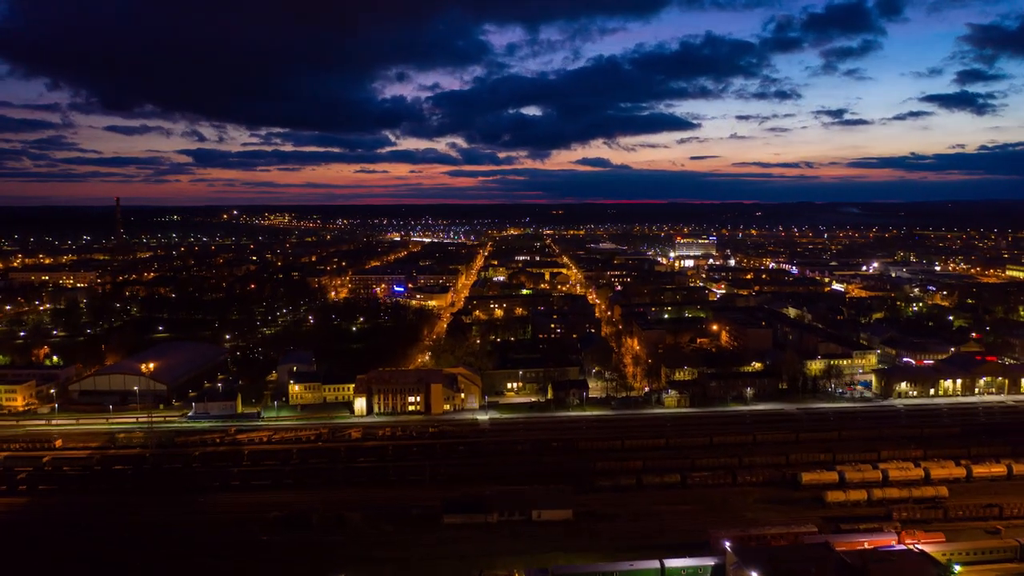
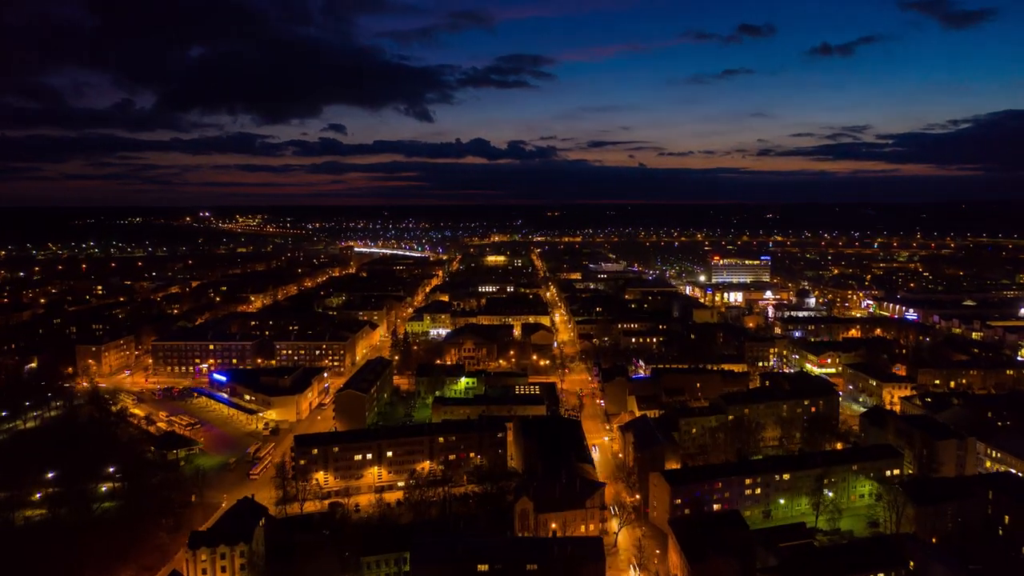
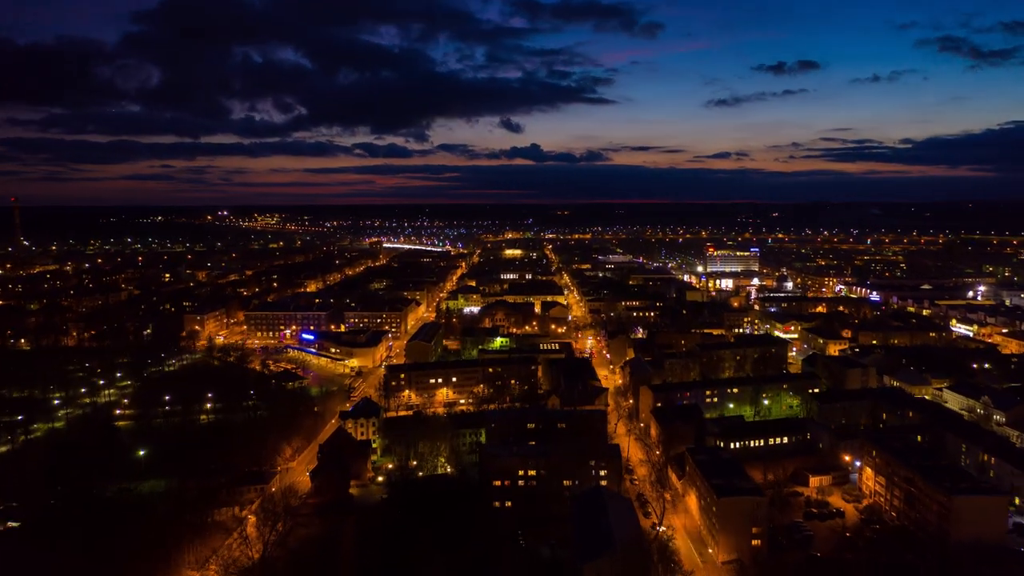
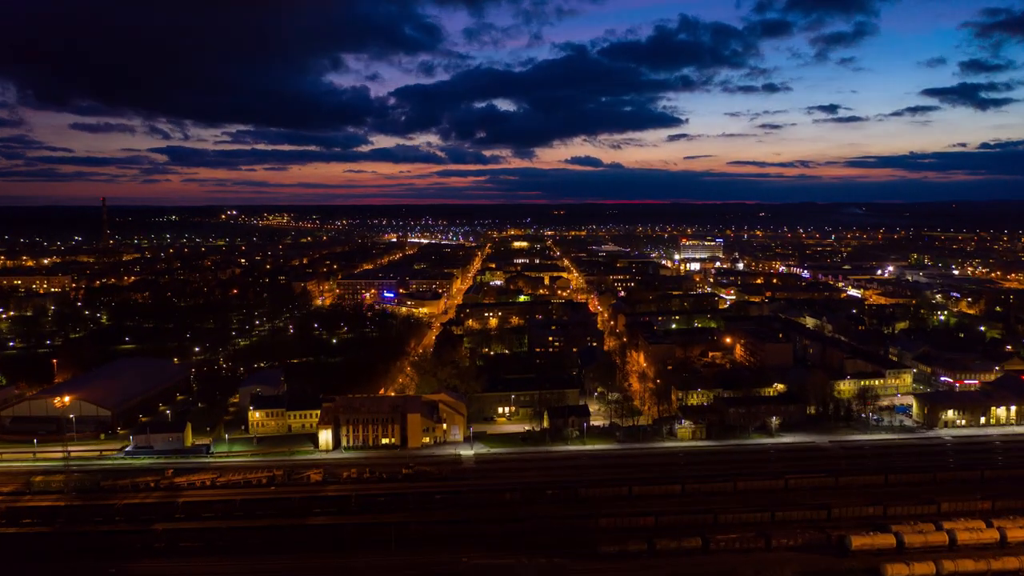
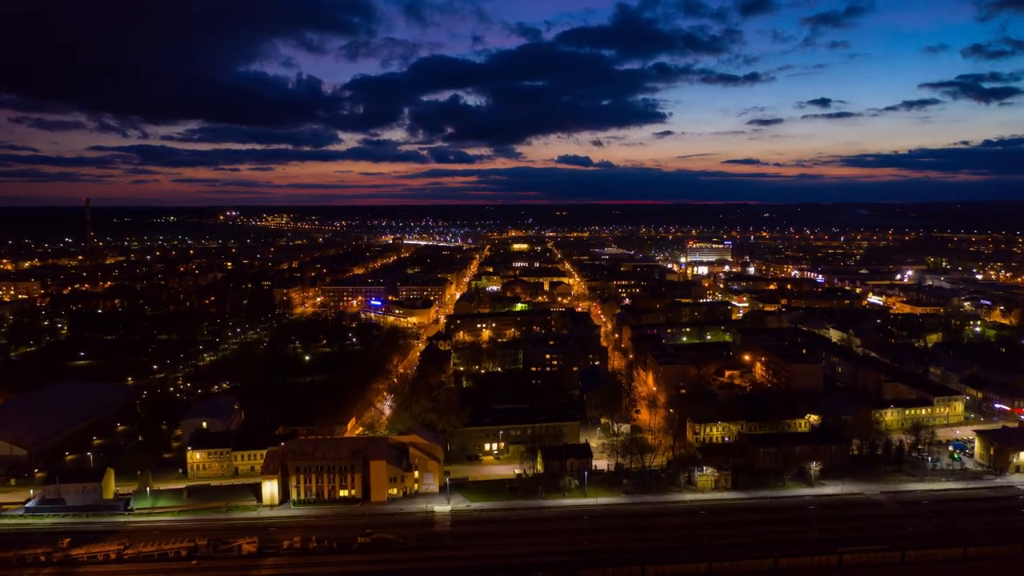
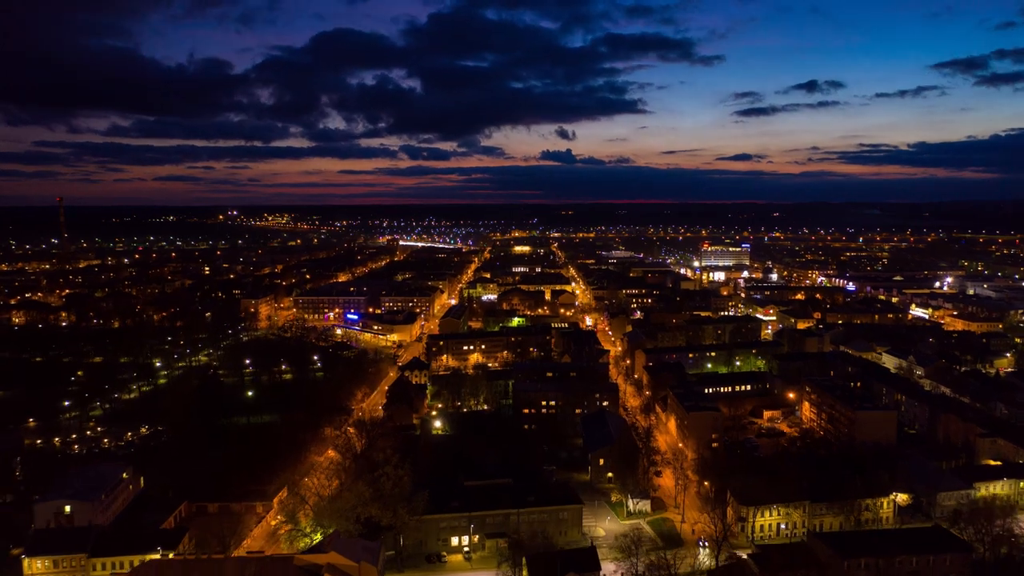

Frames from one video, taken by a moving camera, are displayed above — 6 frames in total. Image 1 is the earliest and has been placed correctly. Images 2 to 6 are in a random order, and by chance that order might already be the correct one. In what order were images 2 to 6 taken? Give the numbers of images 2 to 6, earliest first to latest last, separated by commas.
4, 5, 6, 3, 2
